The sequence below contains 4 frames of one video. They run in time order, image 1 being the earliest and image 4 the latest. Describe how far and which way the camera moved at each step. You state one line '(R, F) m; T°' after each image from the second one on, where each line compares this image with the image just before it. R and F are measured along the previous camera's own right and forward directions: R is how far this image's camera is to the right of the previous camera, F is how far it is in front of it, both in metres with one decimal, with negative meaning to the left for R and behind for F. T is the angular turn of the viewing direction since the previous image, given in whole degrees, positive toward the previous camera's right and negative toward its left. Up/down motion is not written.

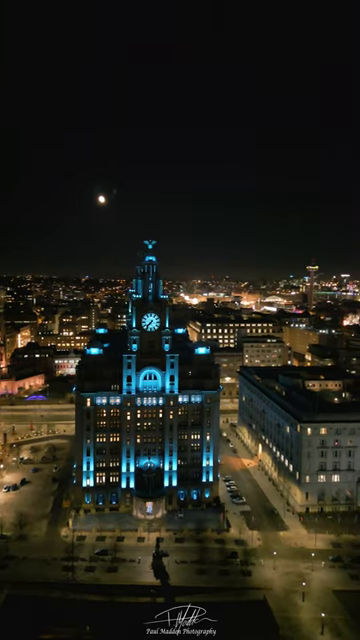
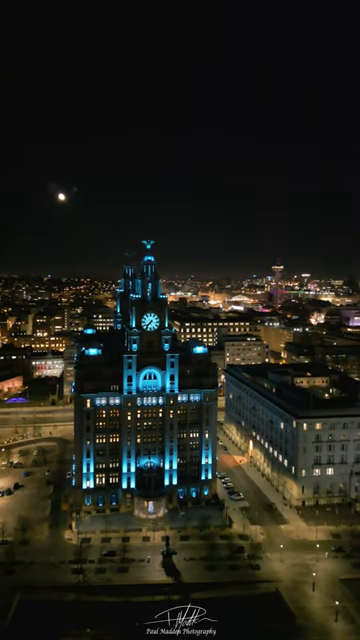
(-5.7, -0.3) m; +5°
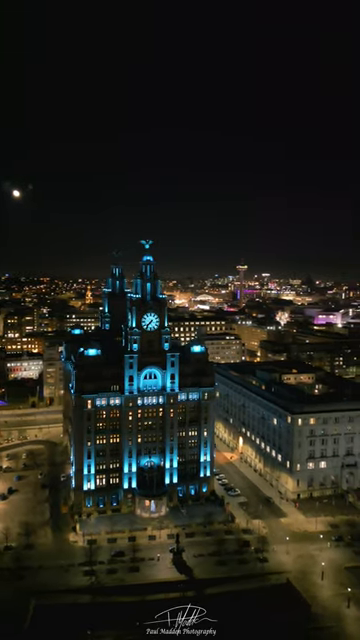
(-6.2, -0.3) m; +5°
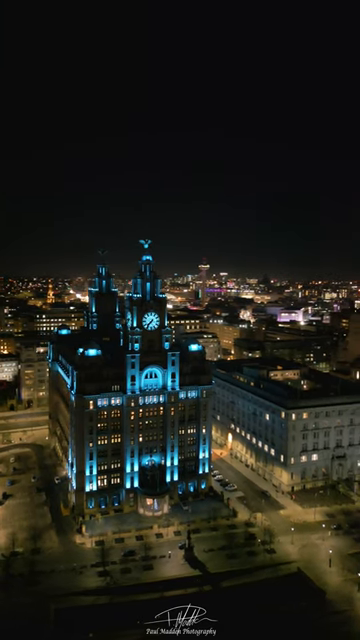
(-6.8, -0.3) m; +6°
